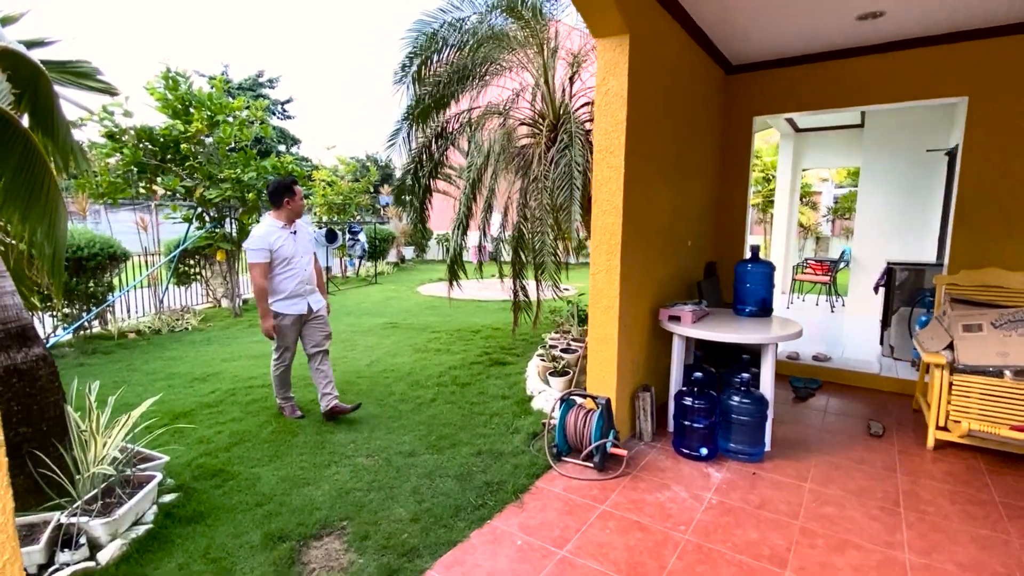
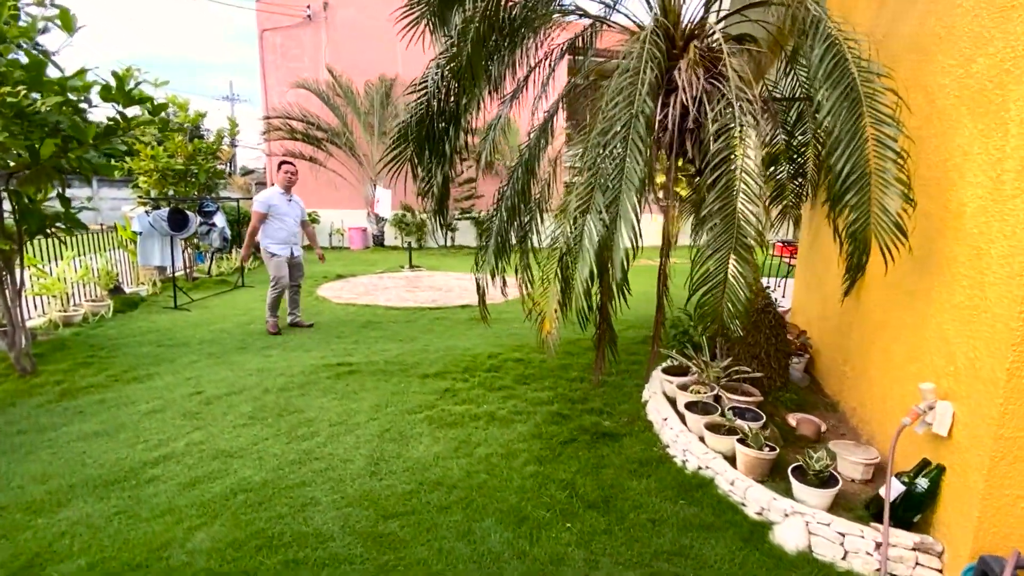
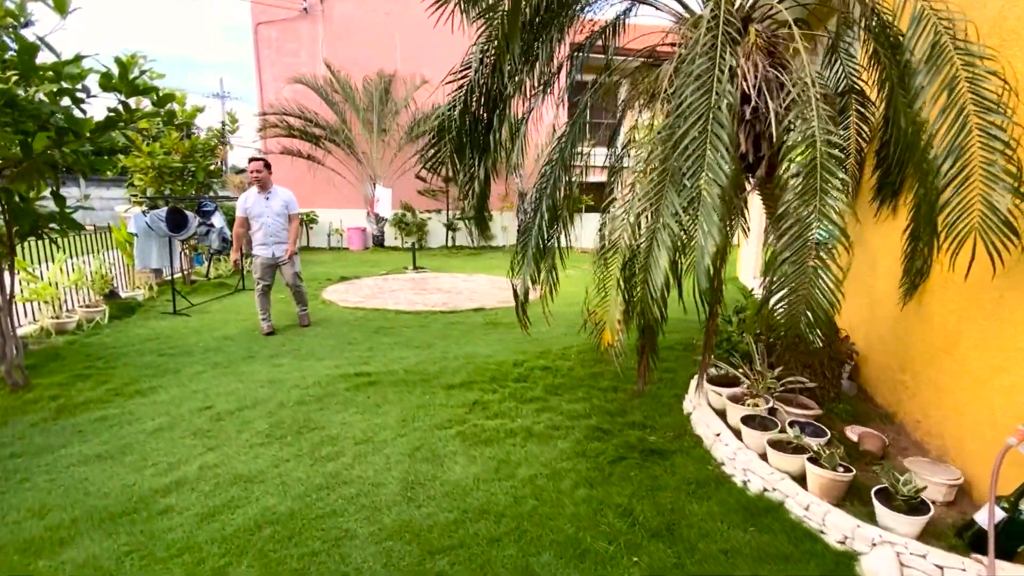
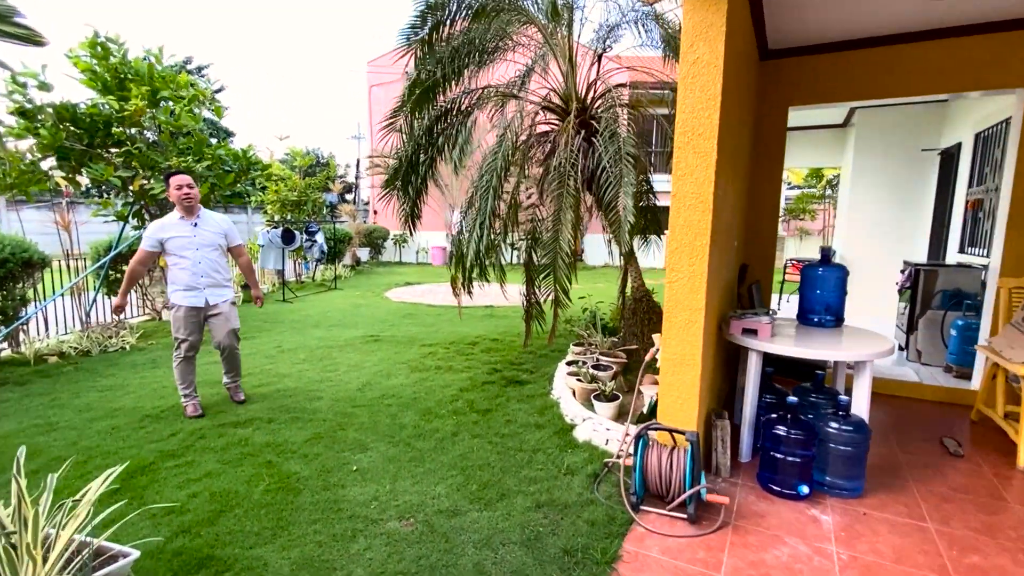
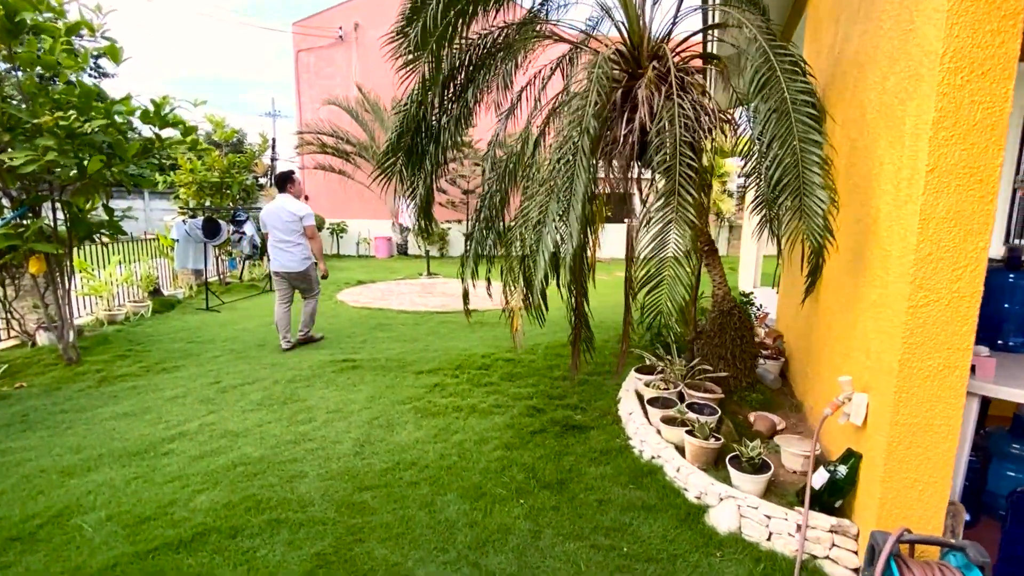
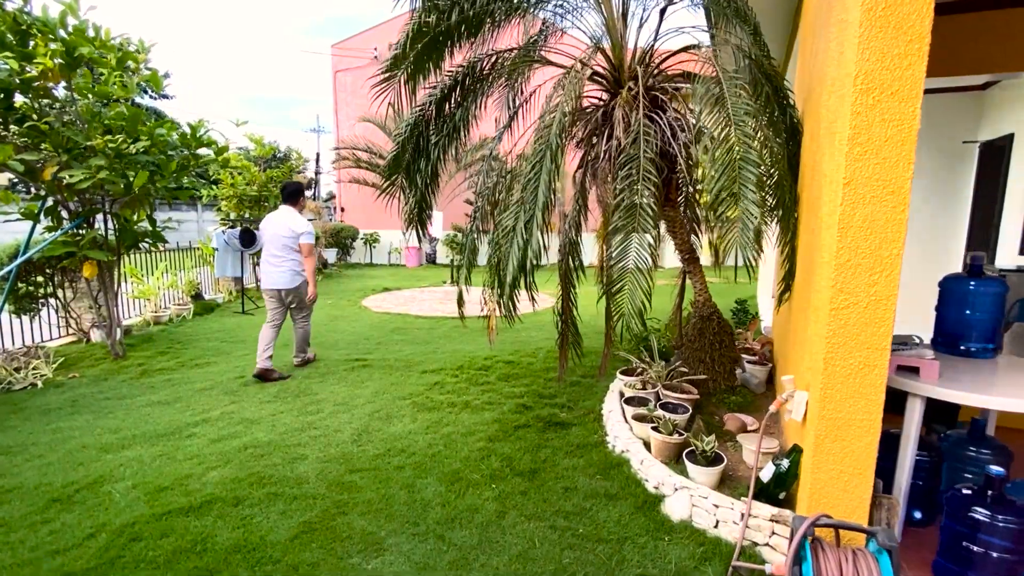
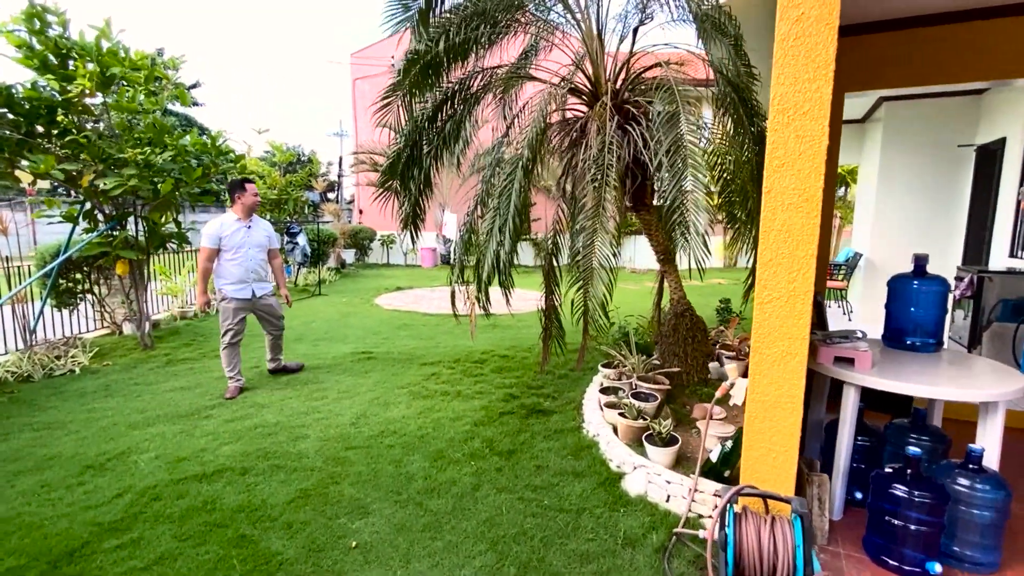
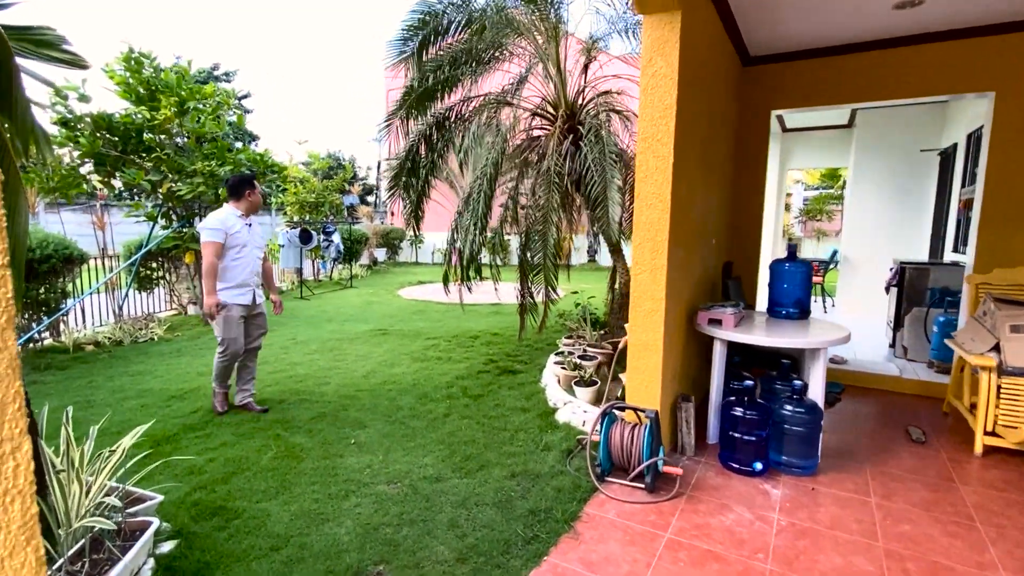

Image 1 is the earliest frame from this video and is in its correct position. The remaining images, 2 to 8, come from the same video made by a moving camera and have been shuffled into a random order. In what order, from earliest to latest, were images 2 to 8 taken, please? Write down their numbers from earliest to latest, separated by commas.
8, 4, 7, 6, 5, 2, 3
